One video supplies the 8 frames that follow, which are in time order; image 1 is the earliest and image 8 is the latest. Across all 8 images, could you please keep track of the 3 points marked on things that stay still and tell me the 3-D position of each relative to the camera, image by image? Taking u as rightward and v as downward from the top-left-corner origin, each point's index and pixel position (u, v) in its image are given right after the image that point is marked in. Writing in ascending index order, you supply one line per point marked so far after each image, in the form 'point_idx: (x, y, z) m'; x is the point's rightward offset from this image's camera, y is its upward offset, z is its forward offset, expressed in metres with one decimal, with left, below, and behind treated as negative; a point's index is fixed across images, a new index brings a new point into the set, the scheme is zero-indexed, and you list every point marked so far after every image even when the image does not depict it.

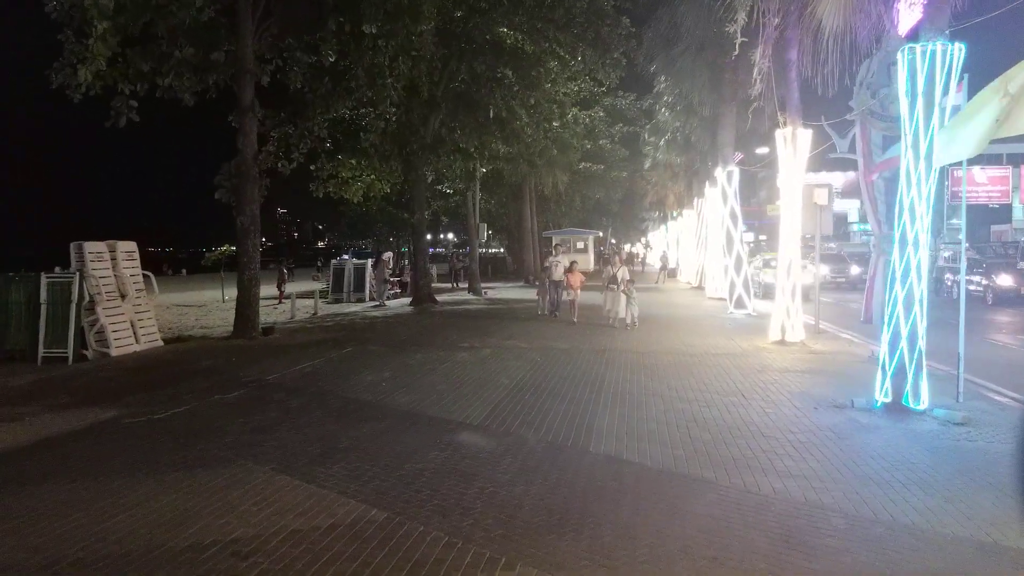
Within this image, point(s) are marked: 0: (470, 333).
0: (-0.9, -1.0, +17.3) m
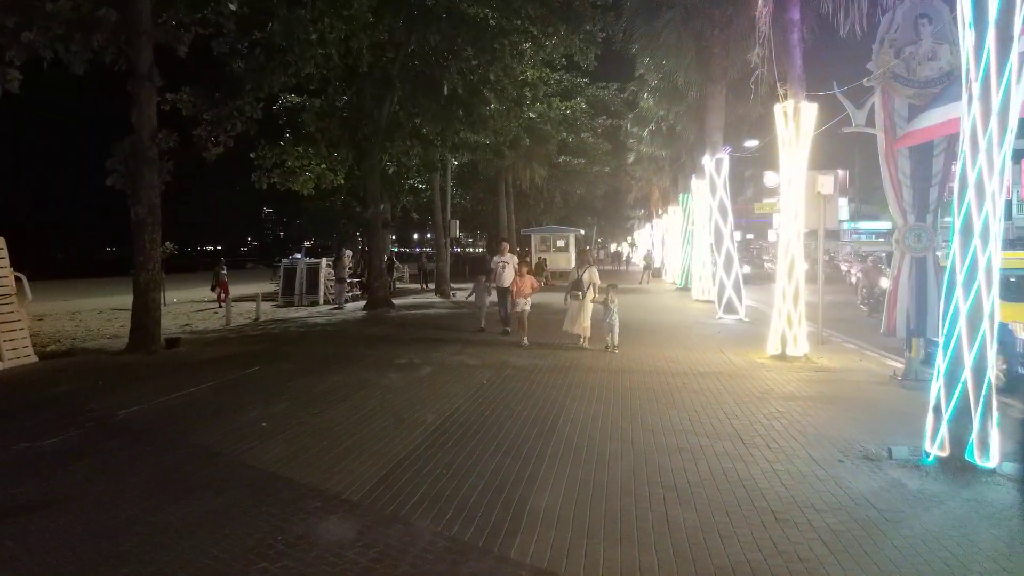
0: (-1.8, -1.1, +14.6) m
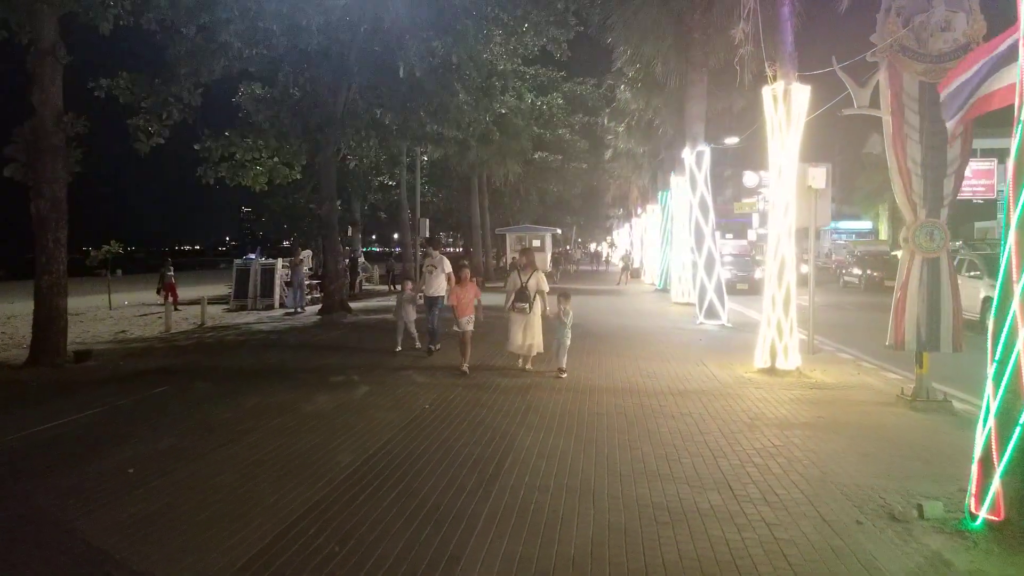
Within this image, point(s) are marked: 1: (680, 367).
0: (-2.5, -1.1, +12.9) m
1: (+2.6, -1.2, +12.7) m
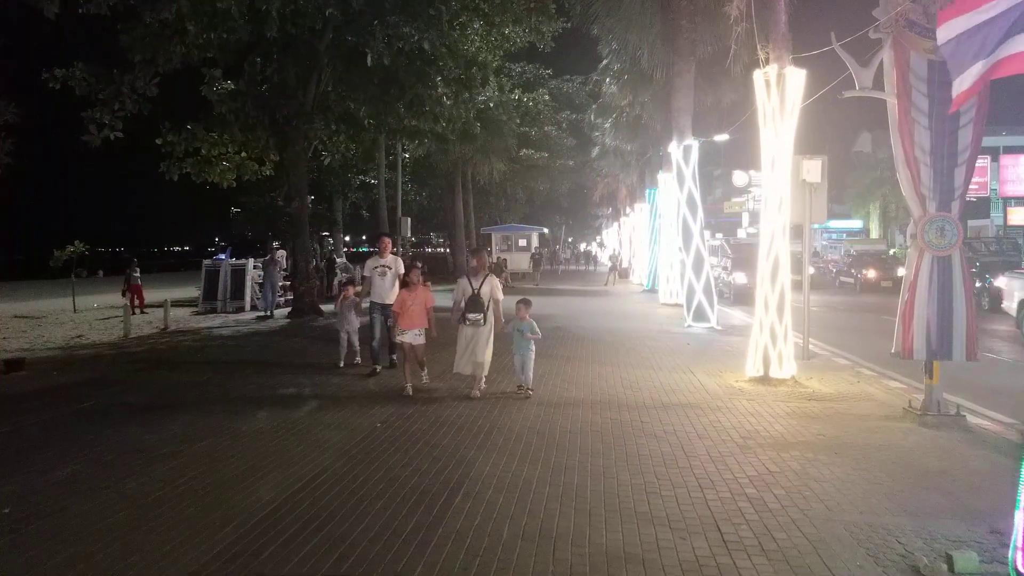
0: (-2.9, -1.2, +11.9) m
1: (+2.2, -1.3, +11.6) m
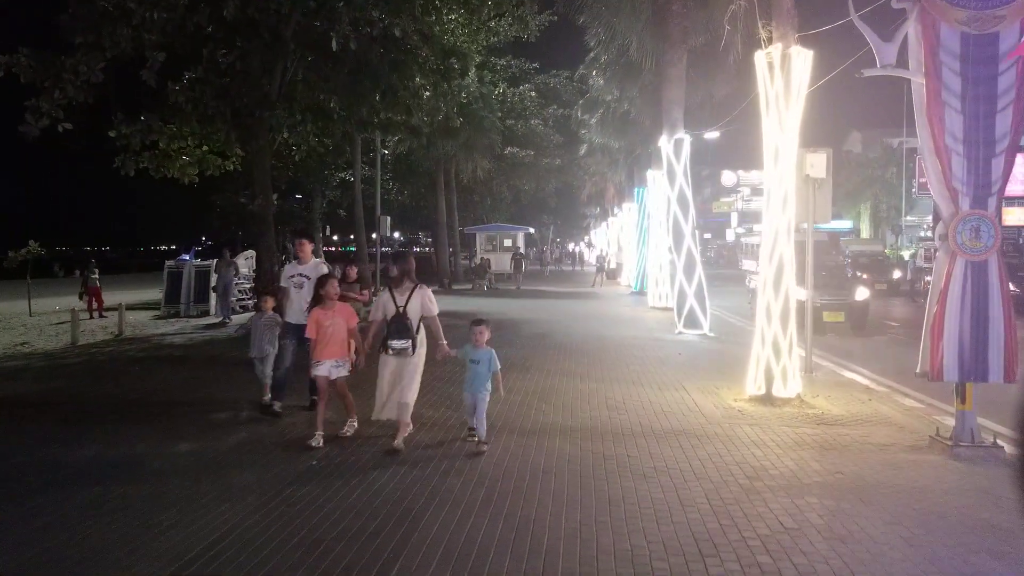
0: (-3.3, -1.3, +10.5) m
1: (+1.8, -1.3, +10.4) m
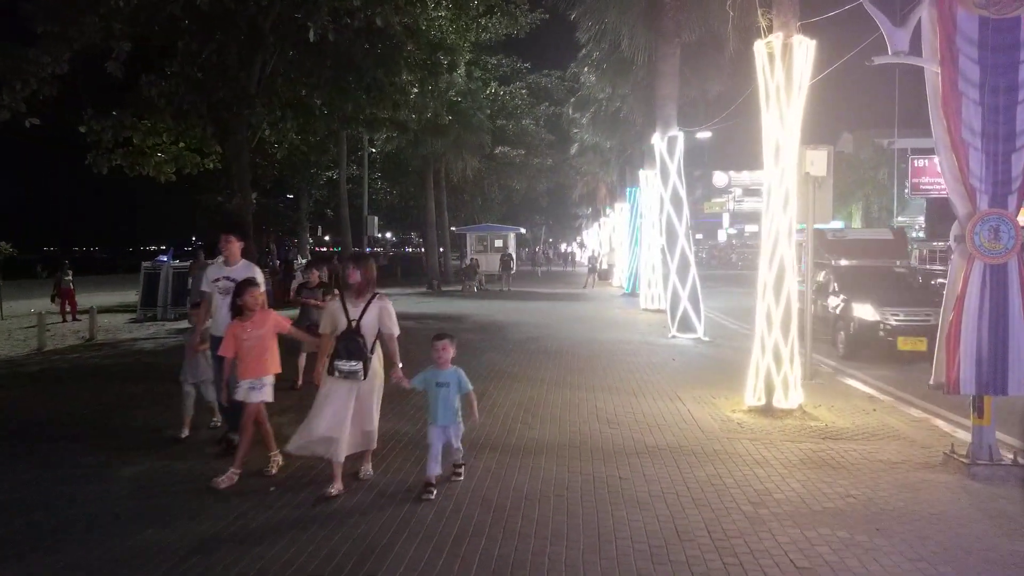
0: (-3.5, -1.3, +9.9) m
1: (+1.6, -1.4, +9.8) m
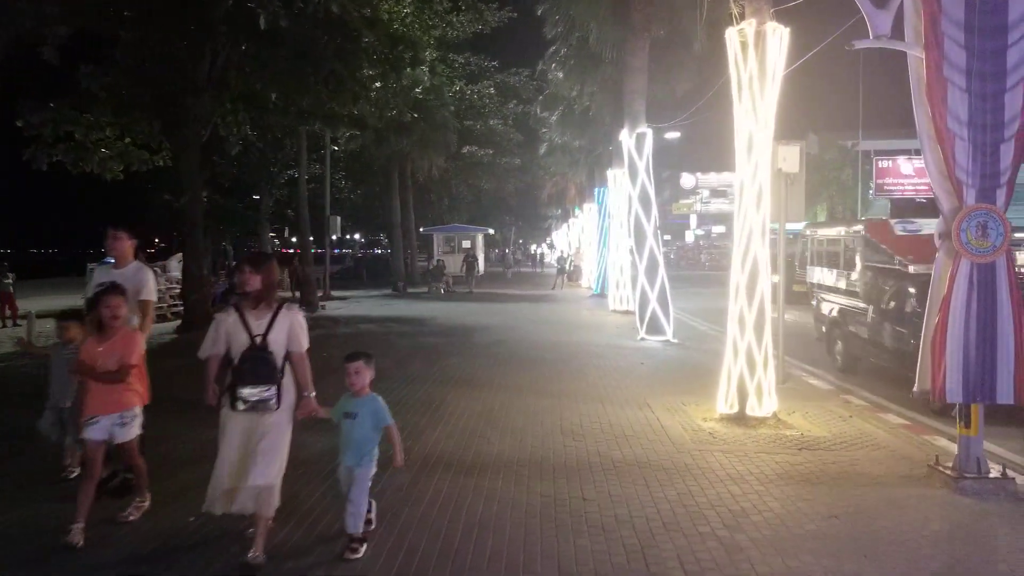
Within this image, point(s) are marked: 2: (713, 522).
0: (-3.9, -1.3, +9.1) m
1: (+1.2, -1.4, +9.2) m
2: (+1.4, -1.6, +5.7) m
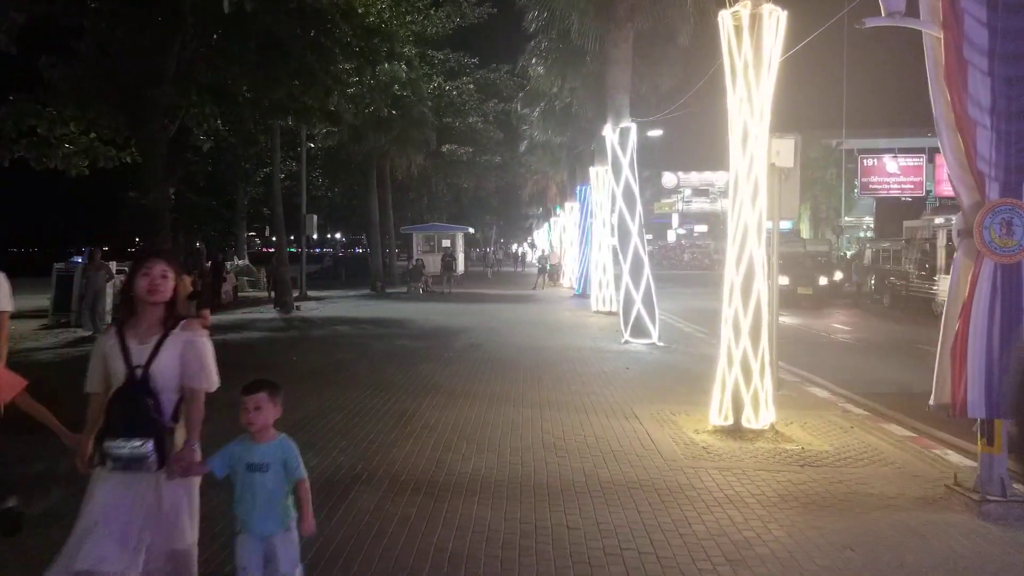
0: (-4.2, -1.4, +8.4) m
1: (+0.9, -1.4, +8.6) m
2: (+1.3, -1.6, +5.1) m
